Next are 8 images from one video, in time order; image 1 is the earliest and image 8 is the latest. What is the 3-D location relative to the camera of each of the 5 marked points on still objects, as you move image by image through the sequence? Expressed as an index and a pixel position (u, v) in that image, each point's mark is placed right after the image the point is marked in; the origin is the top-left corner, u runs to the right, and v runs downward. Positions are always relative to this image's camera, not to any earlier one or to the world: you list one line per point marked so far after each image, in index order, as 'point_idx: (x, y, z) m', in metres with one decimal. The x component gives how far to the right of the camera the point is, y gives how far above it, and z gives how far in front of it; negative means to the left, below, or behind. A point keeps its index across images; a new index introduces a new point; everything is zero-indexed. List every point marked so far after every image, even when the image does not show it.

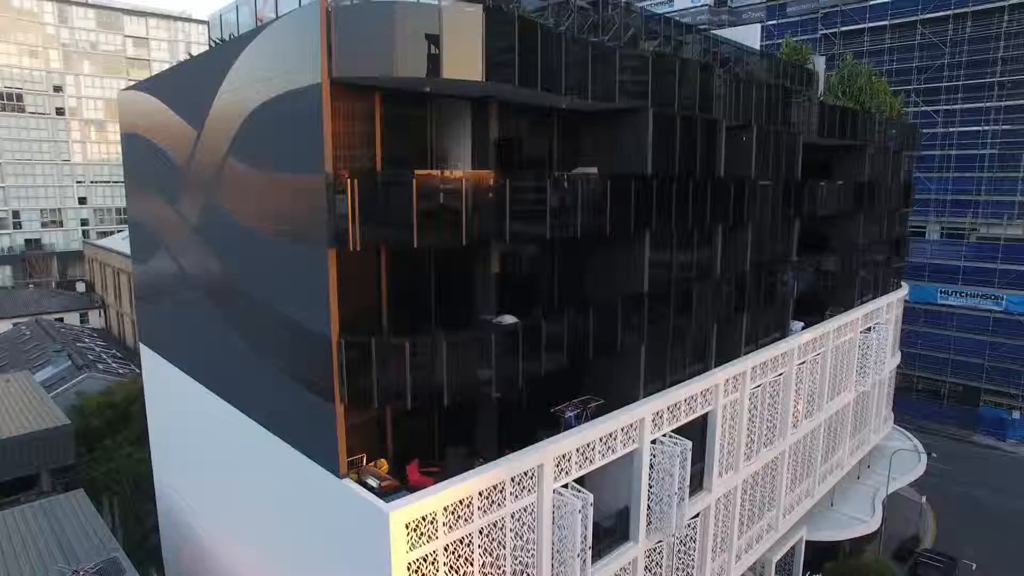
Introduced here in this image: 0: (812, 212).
0: (+9.5, +2.2, +19.2) m
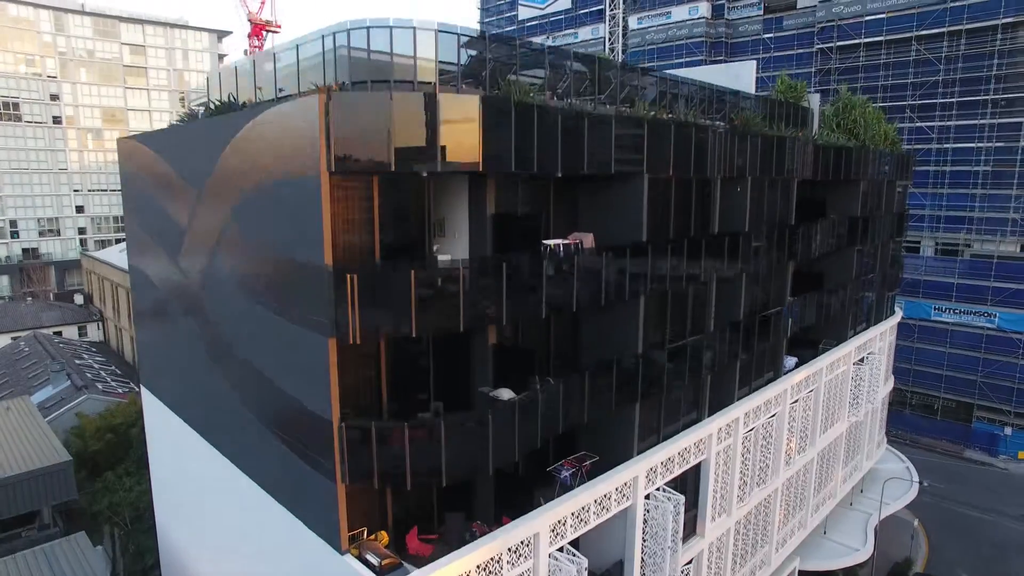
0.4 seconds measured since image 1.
0: (+9.4, +1.0, +19.4) m
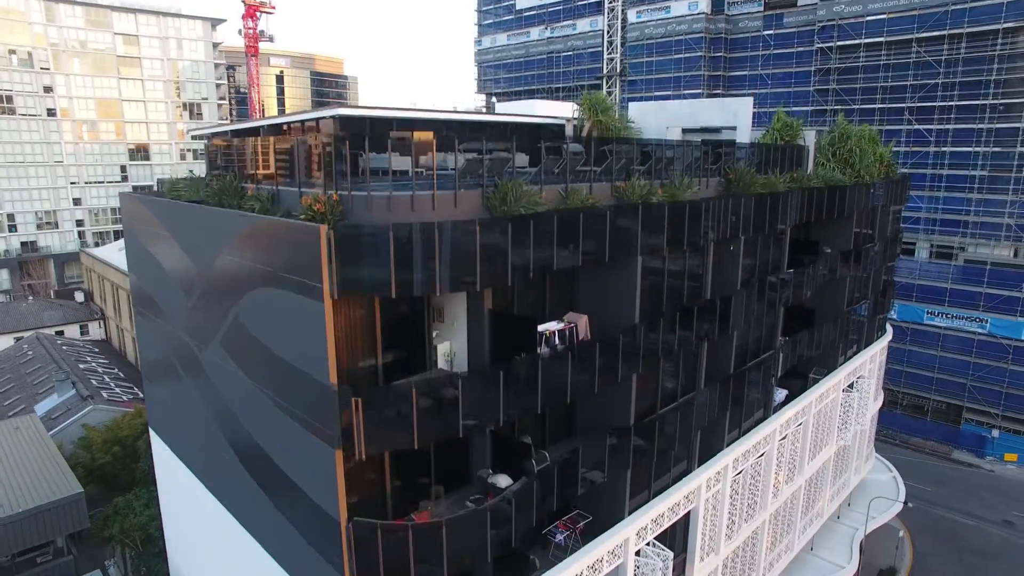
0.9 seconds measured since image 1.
0: (+9.3, -0.3, +19.8) m
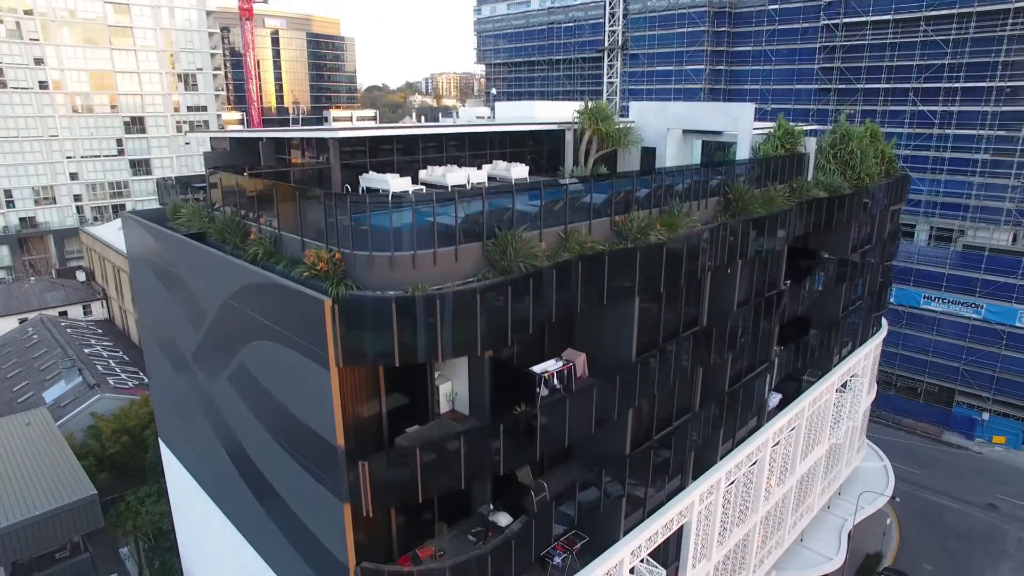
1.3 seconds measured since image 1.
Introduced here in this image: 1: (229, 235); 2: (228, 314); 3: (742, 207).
0: (+9.3, -0.6, +20.1) m
1: (-6.0, +1.1, +12.9) m
2: (-5.5, -0.5, +11.8) m
3: (+6.3, +2.2, +16.7) m
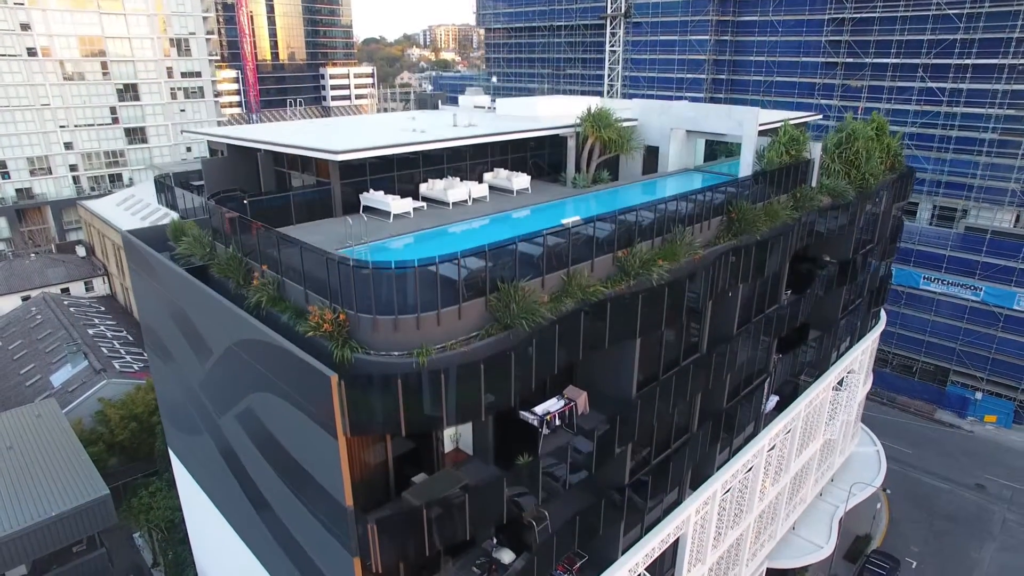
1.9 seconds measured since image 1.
0: (+9.4, -0.9, +20.2) m
1: (-6.0, +0.3, +13.0) m
2: (-5.5, -1.4, +12.0) m
3: (+6.4, +1.7, +16.6) m
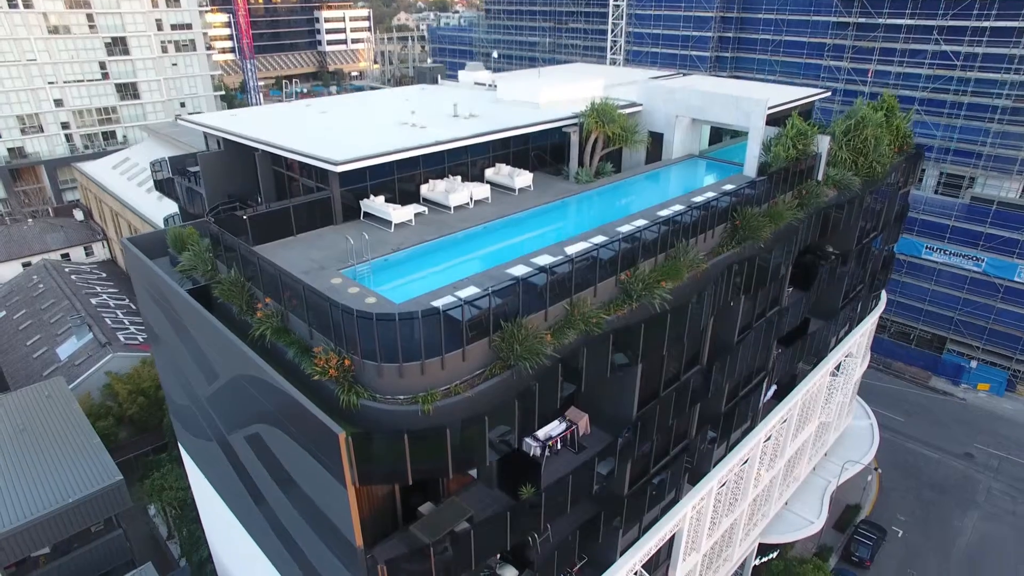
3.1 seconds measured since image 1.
0: (+9.4, -0.8, +20.3) m
1: (-5.9, -0.2, +13.0) m
2: (-5.4, -2.0, +12.2) m
3: (+6.4, +1.5, +16.5) m
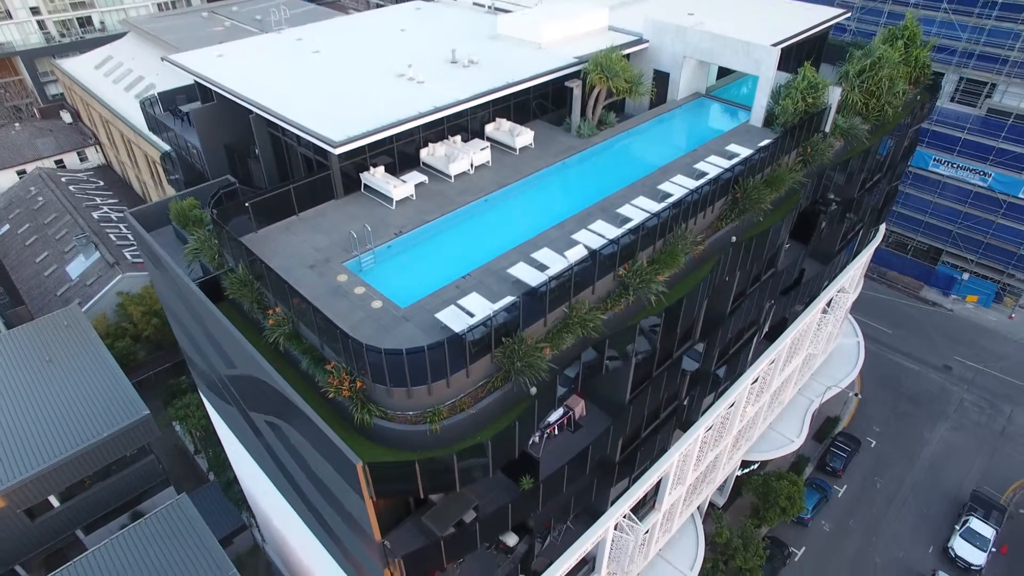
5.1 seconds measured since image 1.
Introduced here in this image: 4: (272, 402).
0: (+9.5, +0.8, +20.8) m
1: (-5.9, -0.2, +13.5) m
2: (-5.4, -2.1, +13.0) m
3: (+6.5, +2.2, +16.6) m
4: (-5.0, -2.3, +12.8) m
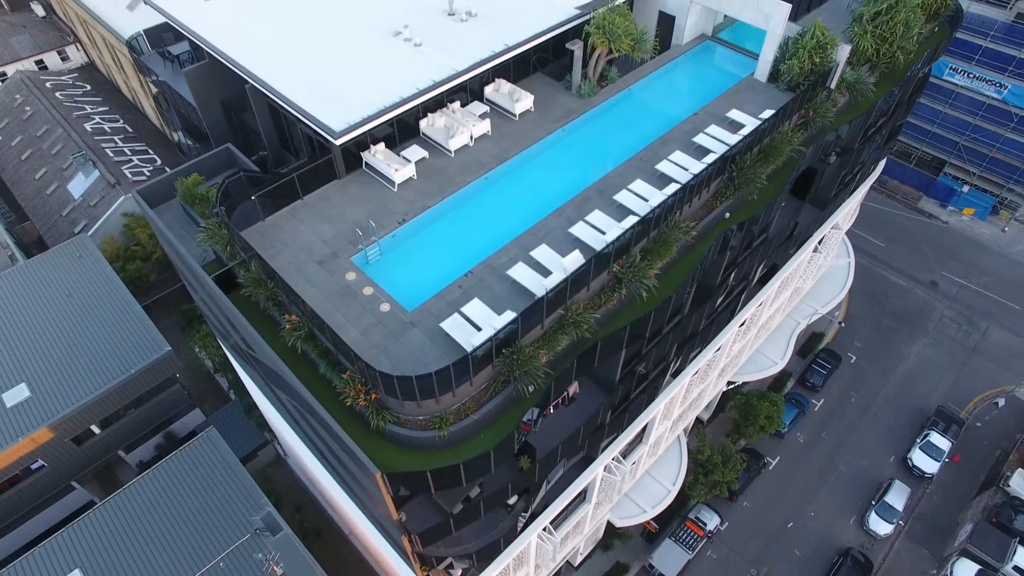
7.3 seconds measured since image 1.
0: (+9.5, +2.3, +21.3) m
1: (-5.9, -0.1, +14.4) m
2: (-5.4, -2.1, +14.3) m
3: (+6.5, +2.9, +16.9) m
4: (-5.0, -2.3, +14.1) m
